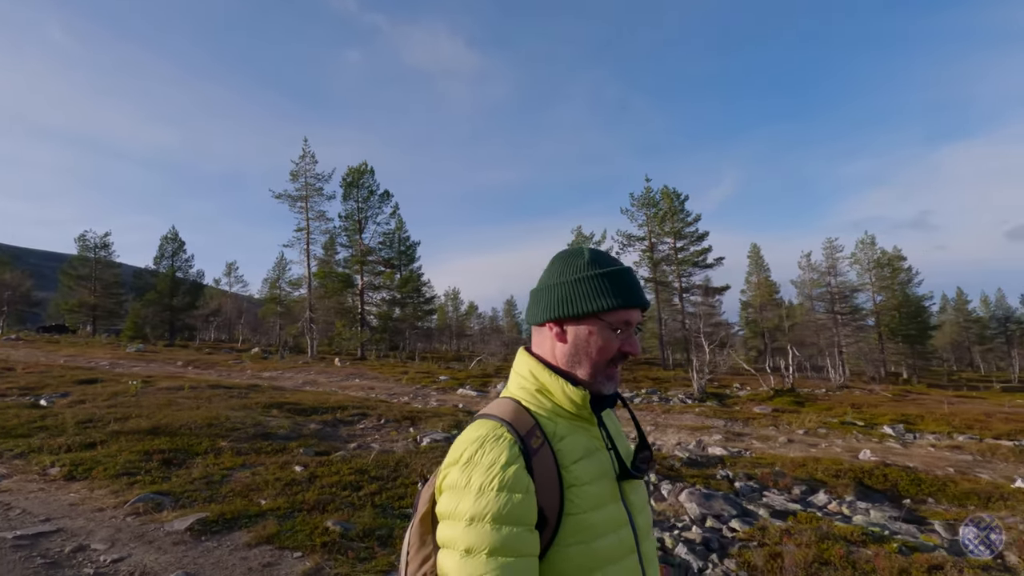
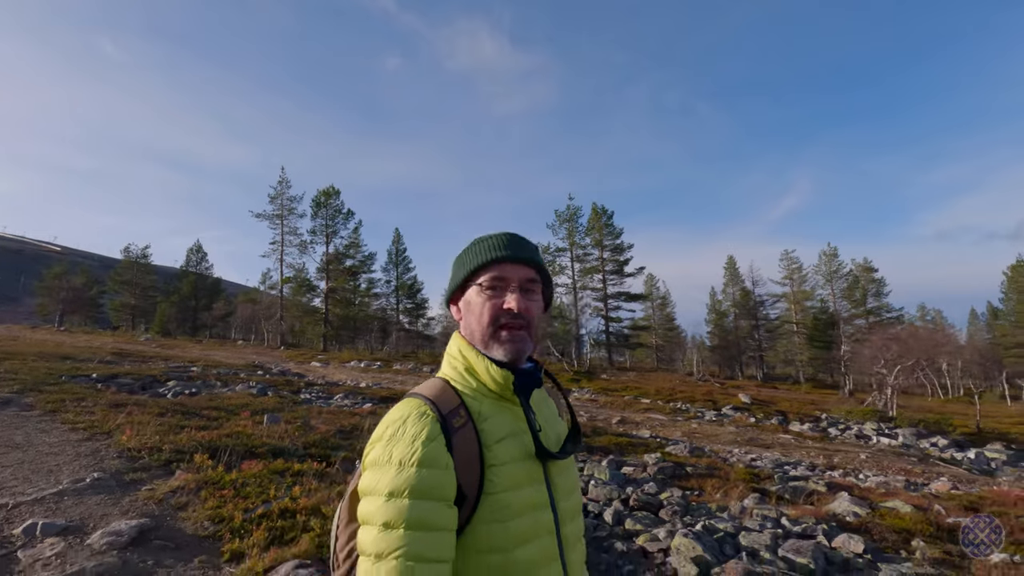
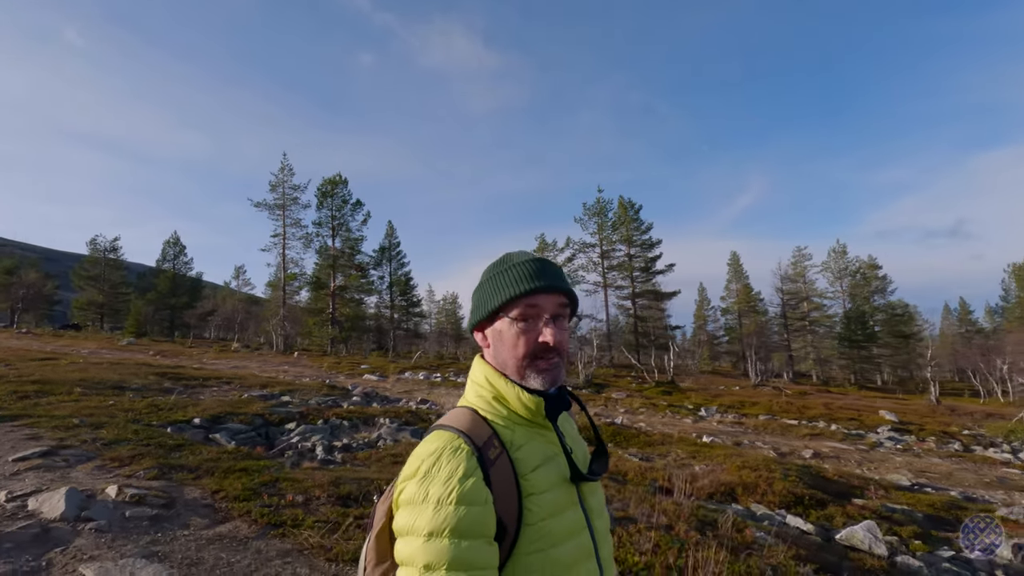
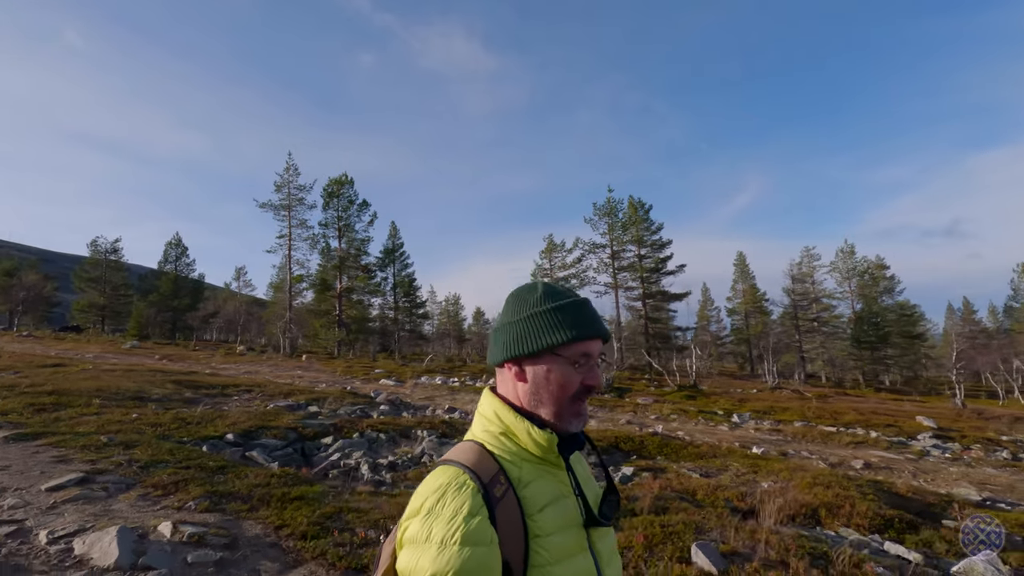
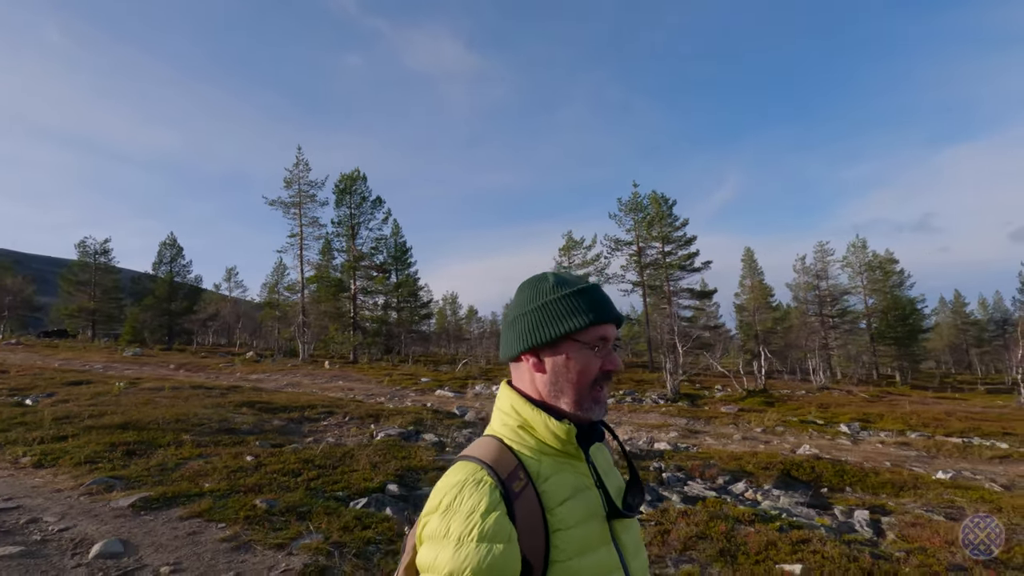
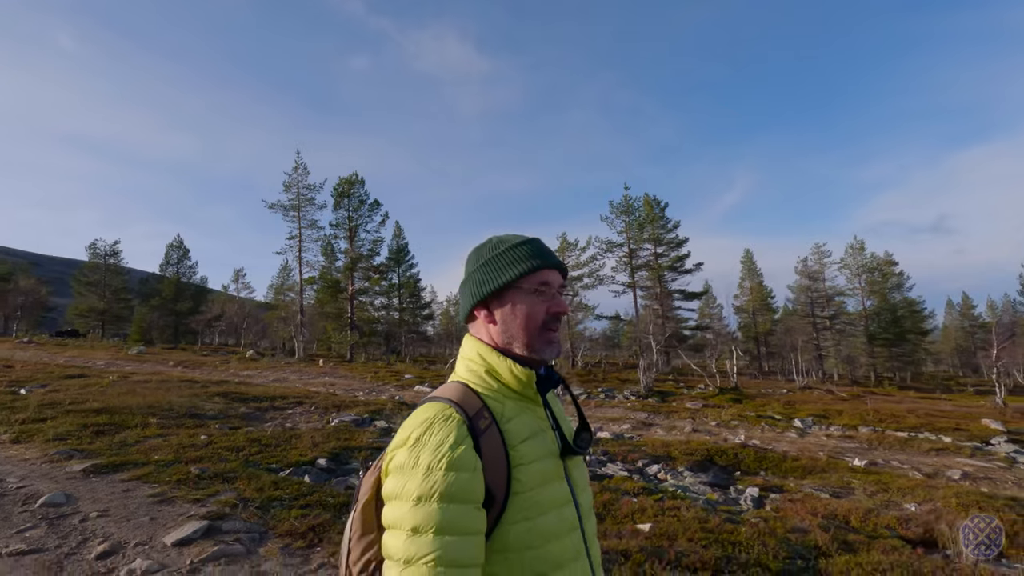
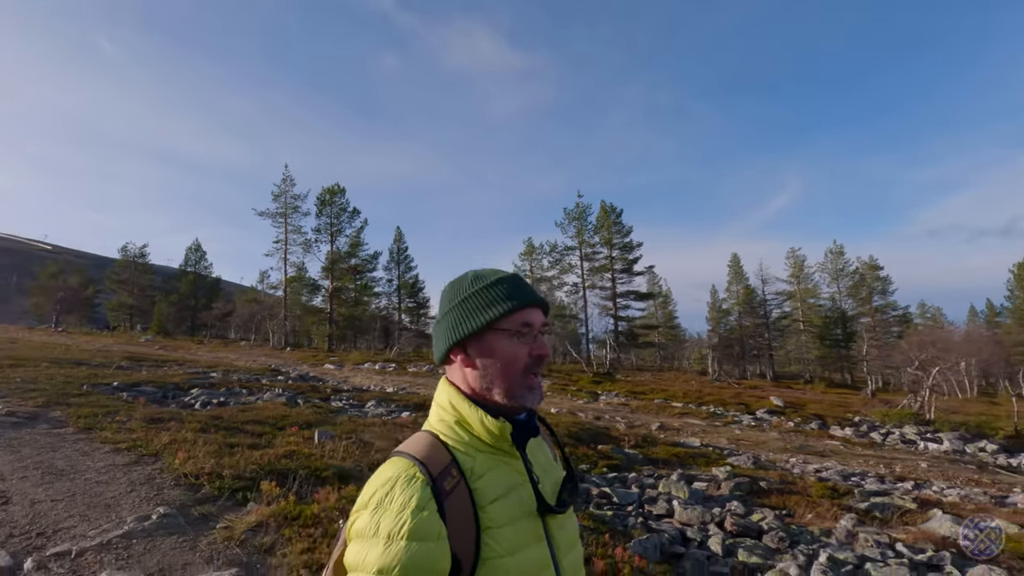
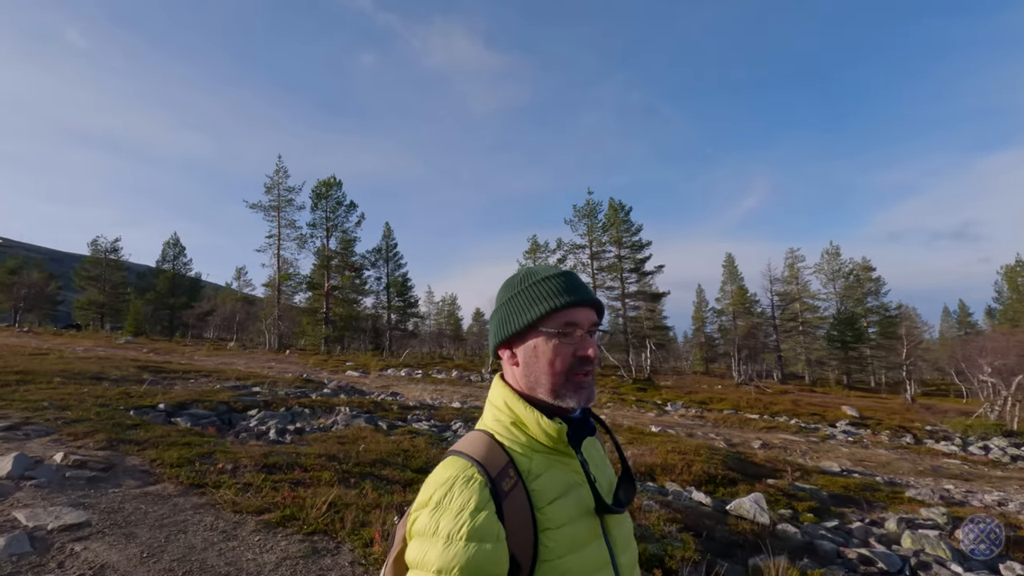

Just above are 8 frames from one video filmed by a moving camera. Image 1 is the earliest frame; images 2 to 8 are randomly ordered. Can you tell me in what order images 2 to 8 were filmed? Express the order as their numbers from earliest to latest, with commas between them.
5, 6, 4, 3, 8, 7, 2
